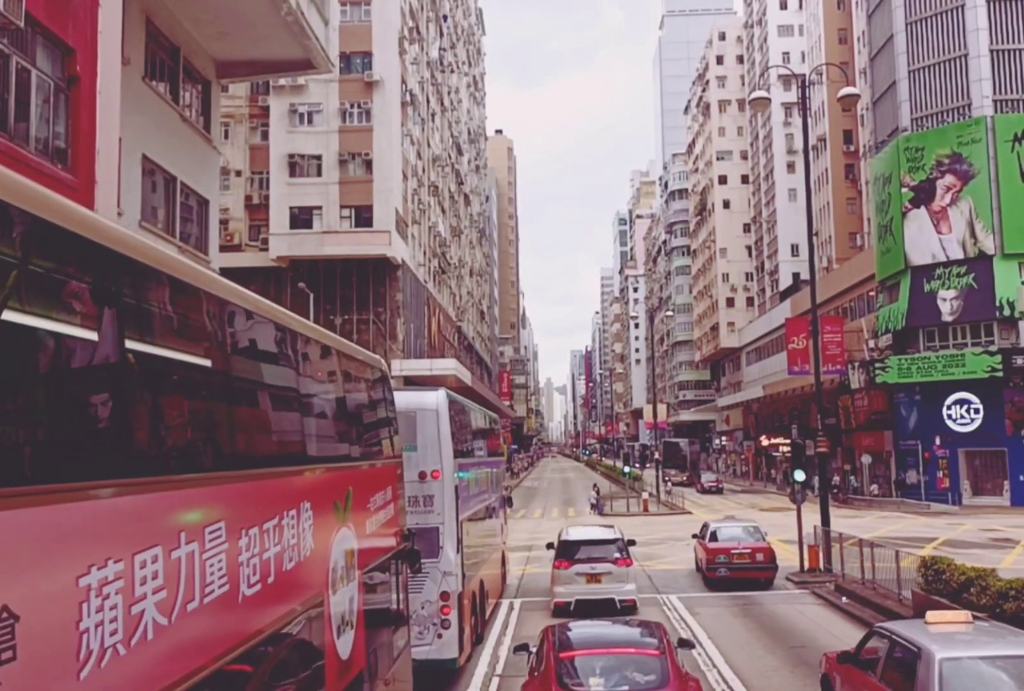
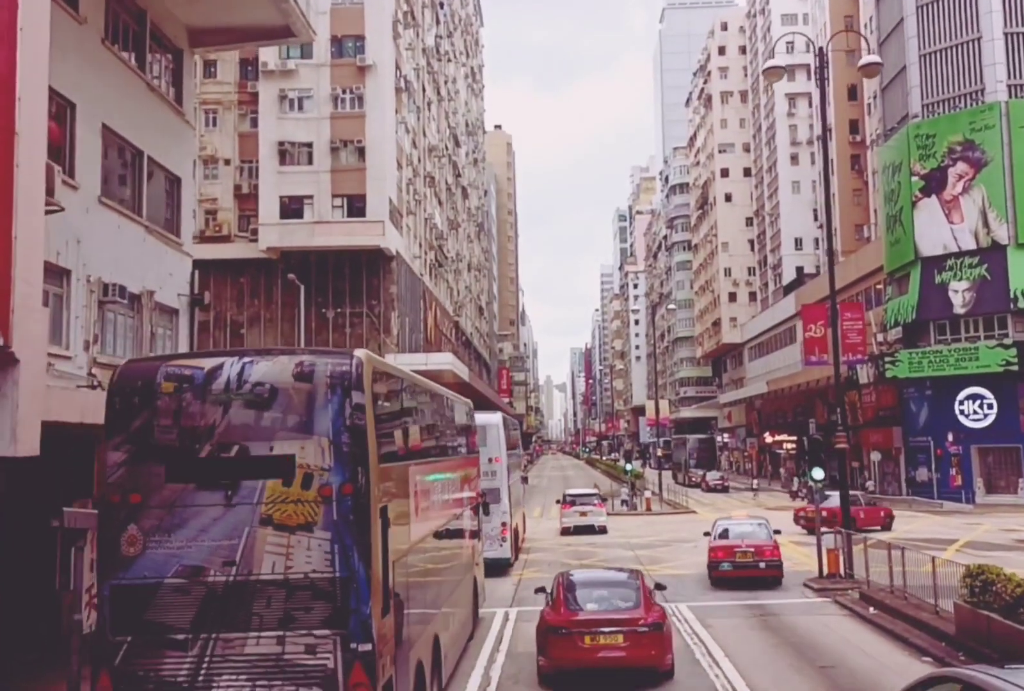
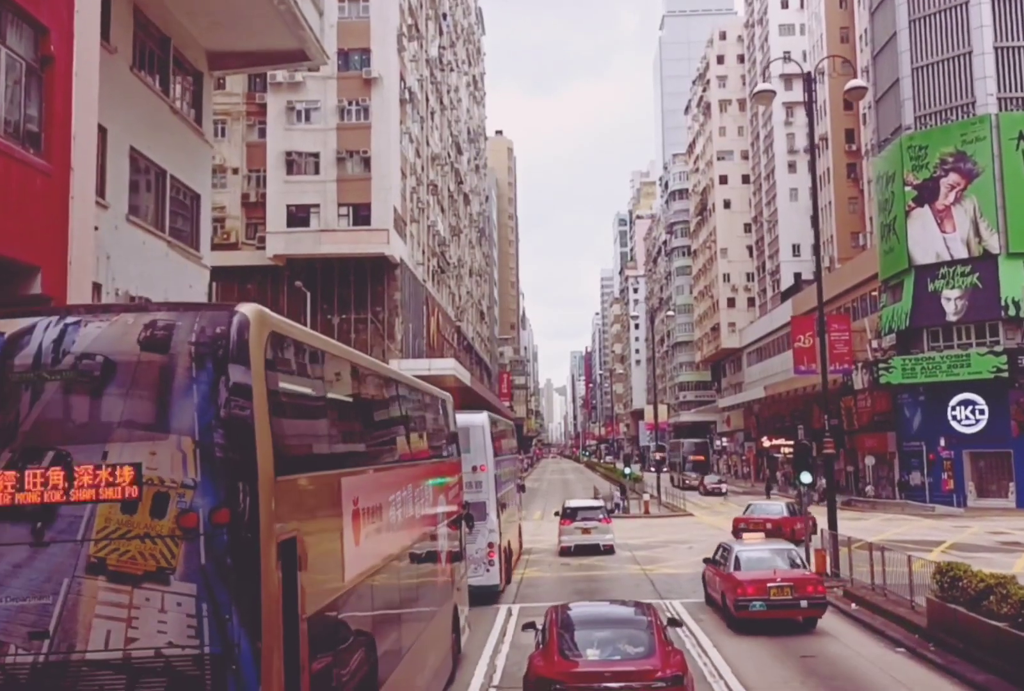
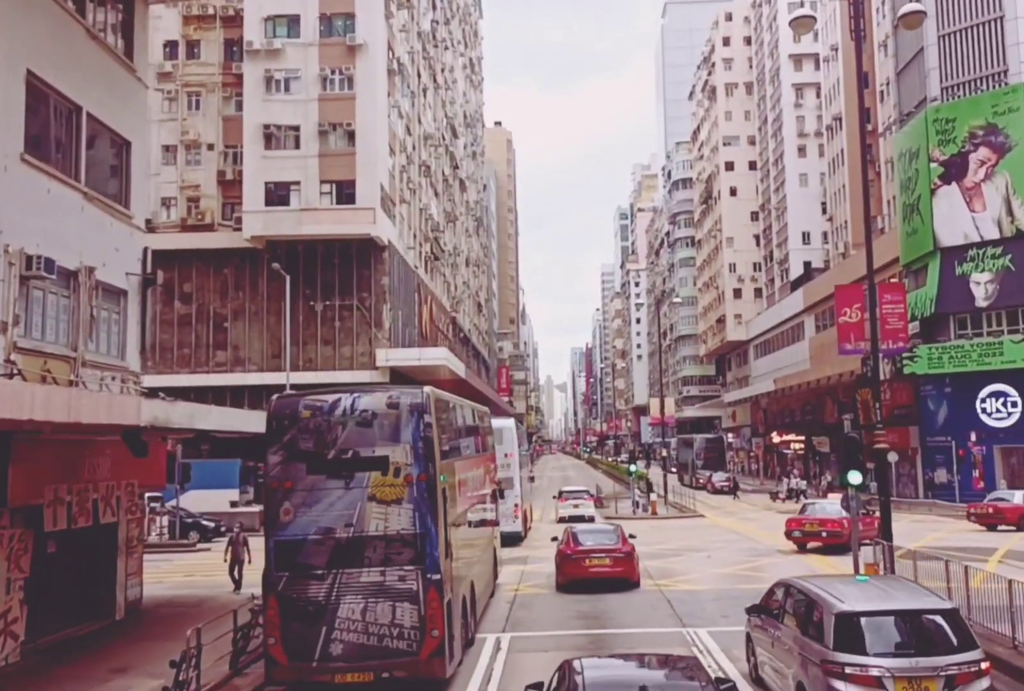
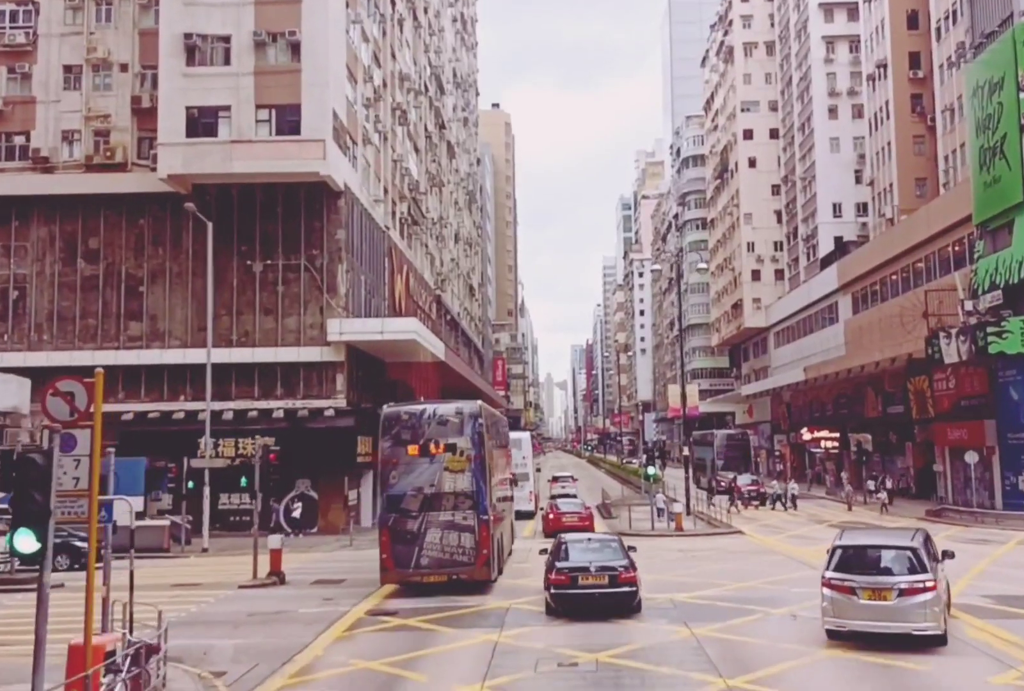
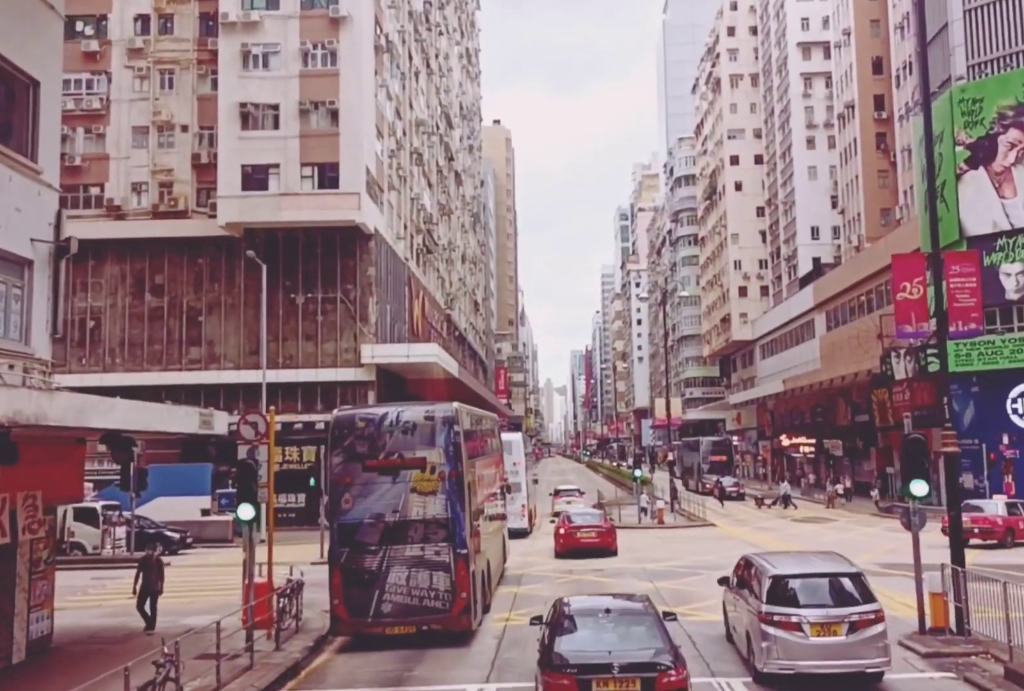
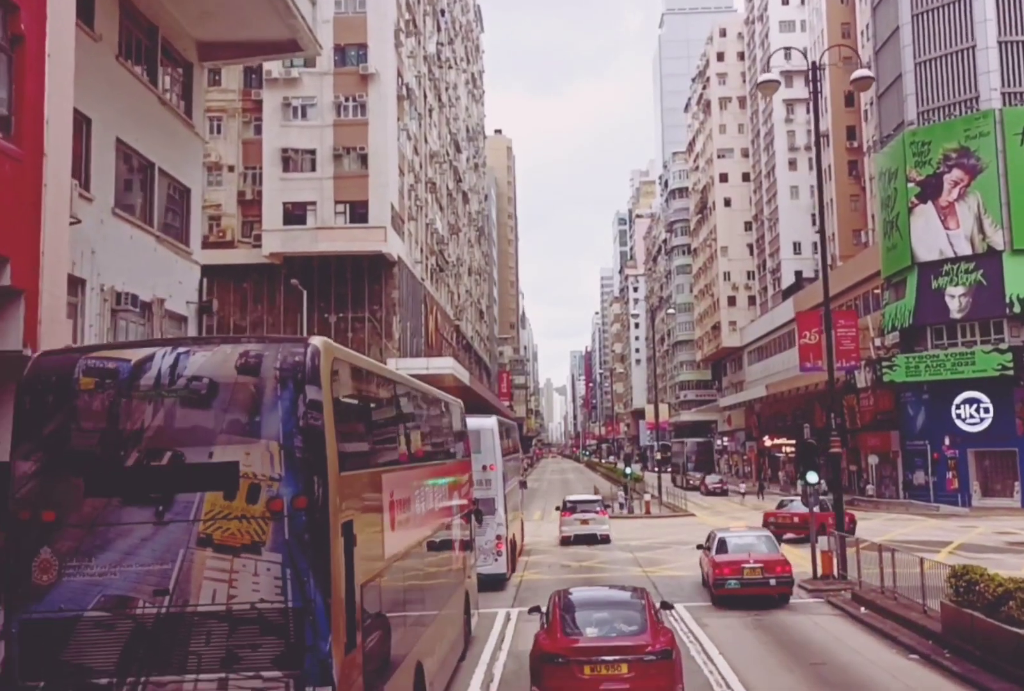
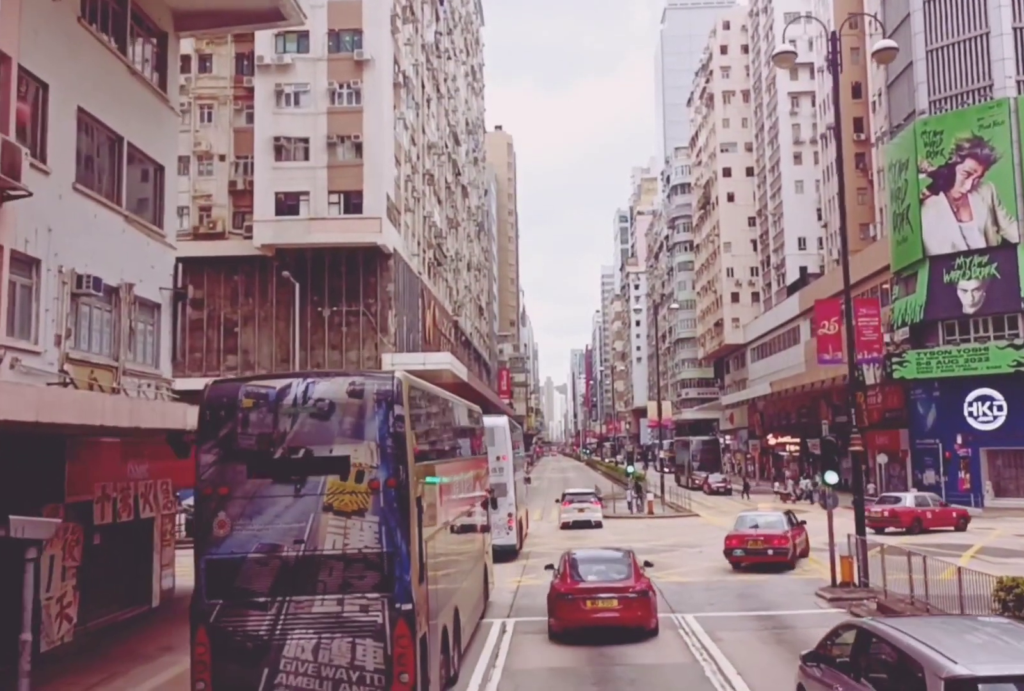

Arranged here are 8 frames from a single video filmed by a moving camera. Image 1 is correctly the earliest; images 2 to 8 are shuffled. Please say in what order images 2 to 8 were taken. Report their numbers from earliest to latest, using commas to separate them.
3, 7, 2, 8, 4, 6, 5
